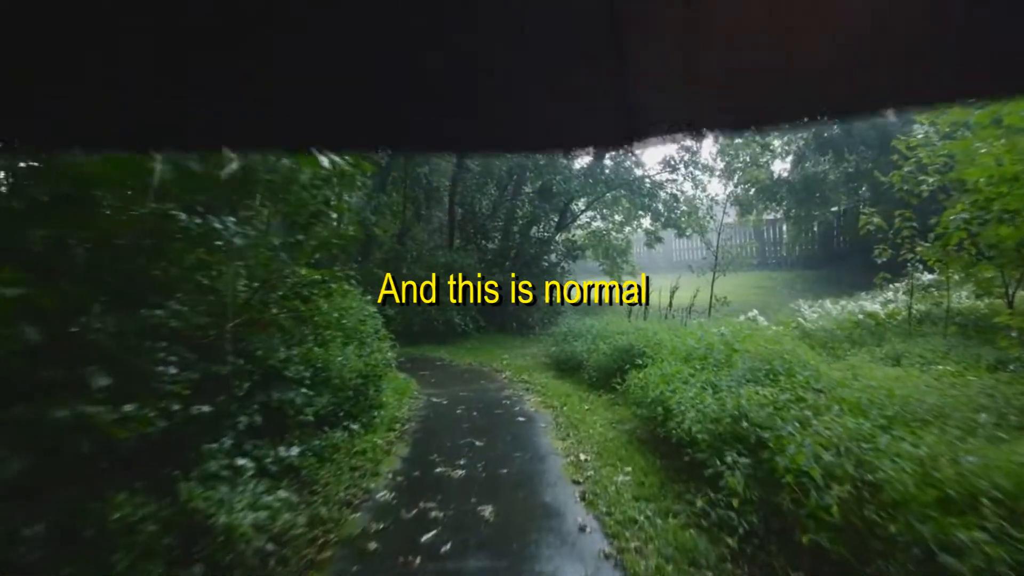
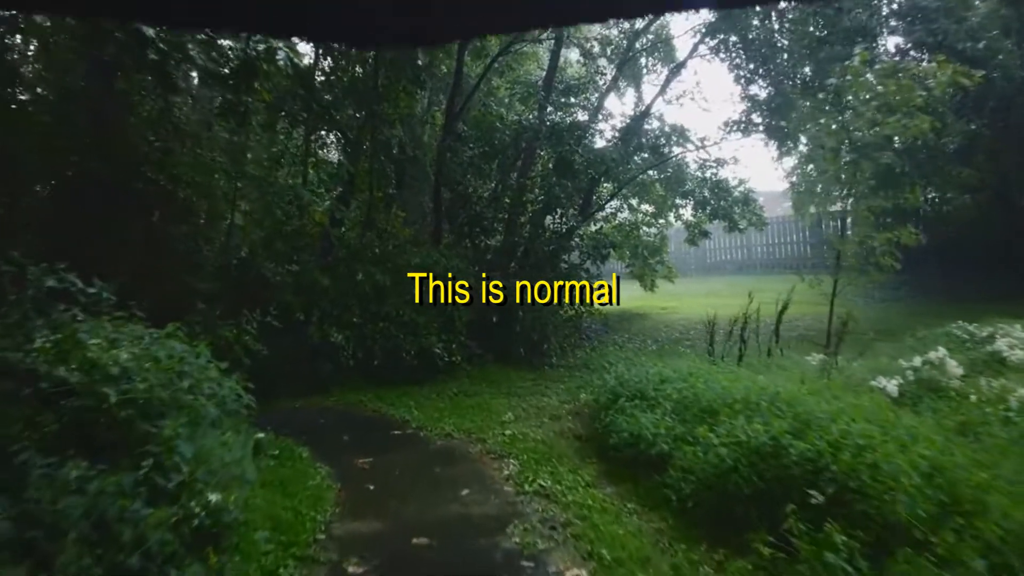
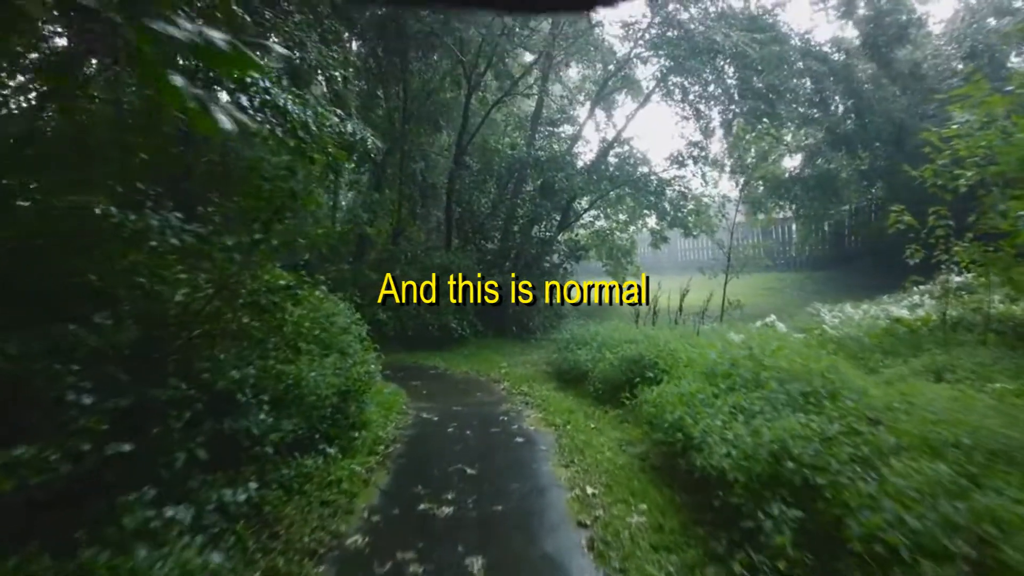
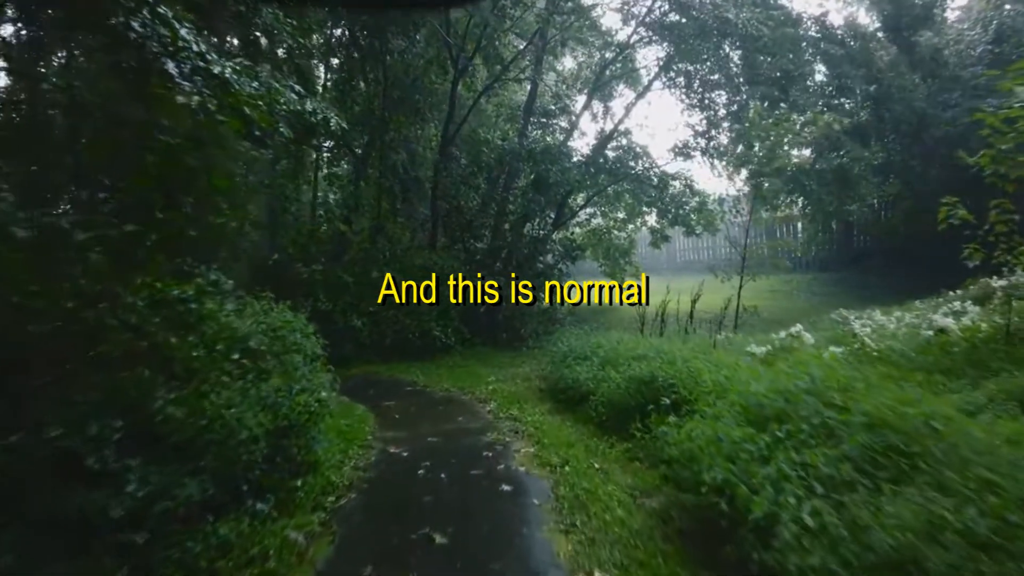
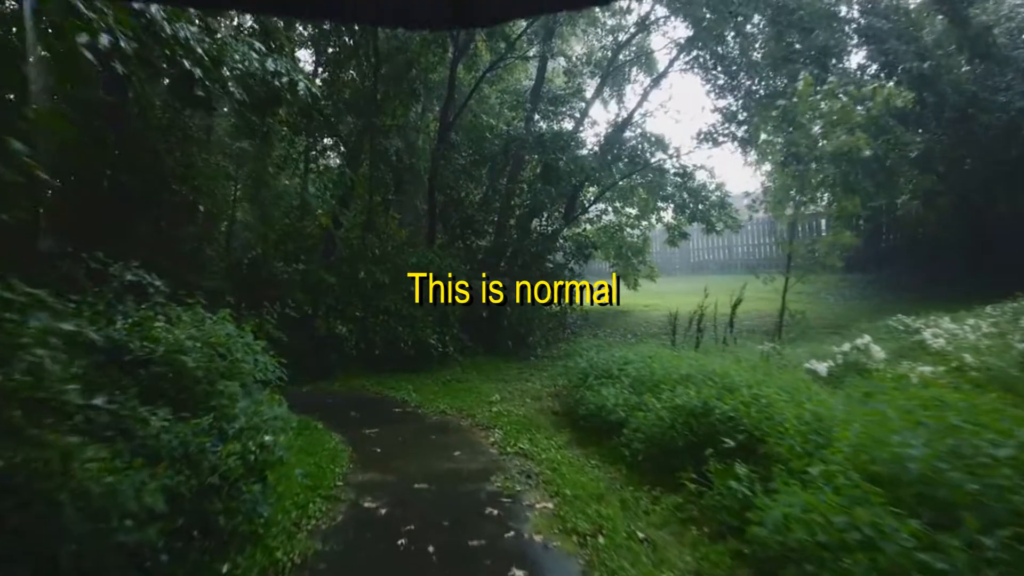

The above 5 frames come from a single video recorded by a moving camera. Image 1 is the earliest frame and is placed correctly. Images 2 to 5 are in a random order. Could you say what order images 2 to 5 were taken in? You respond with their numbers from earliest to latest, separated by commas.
3, 4, 5, 2
